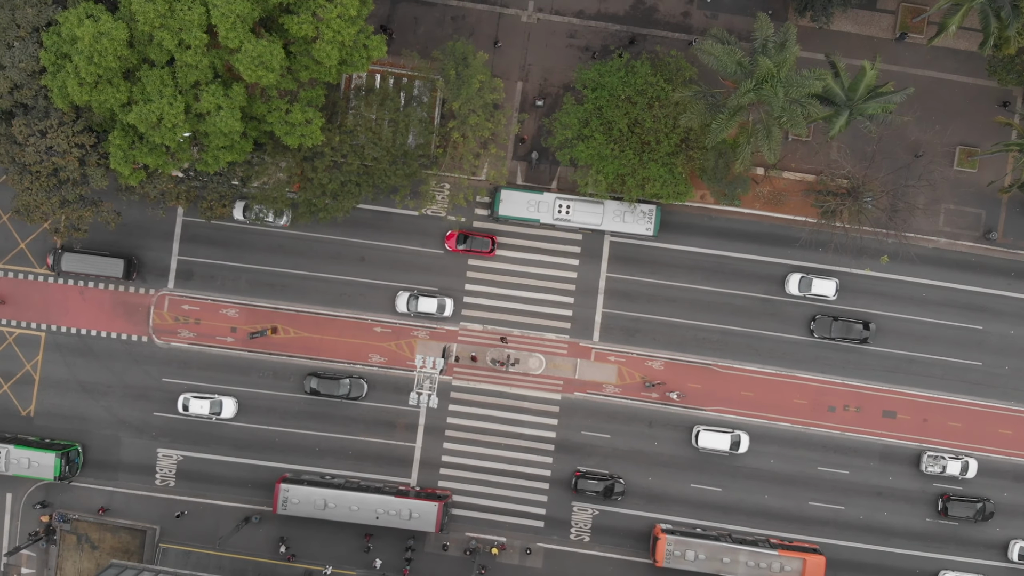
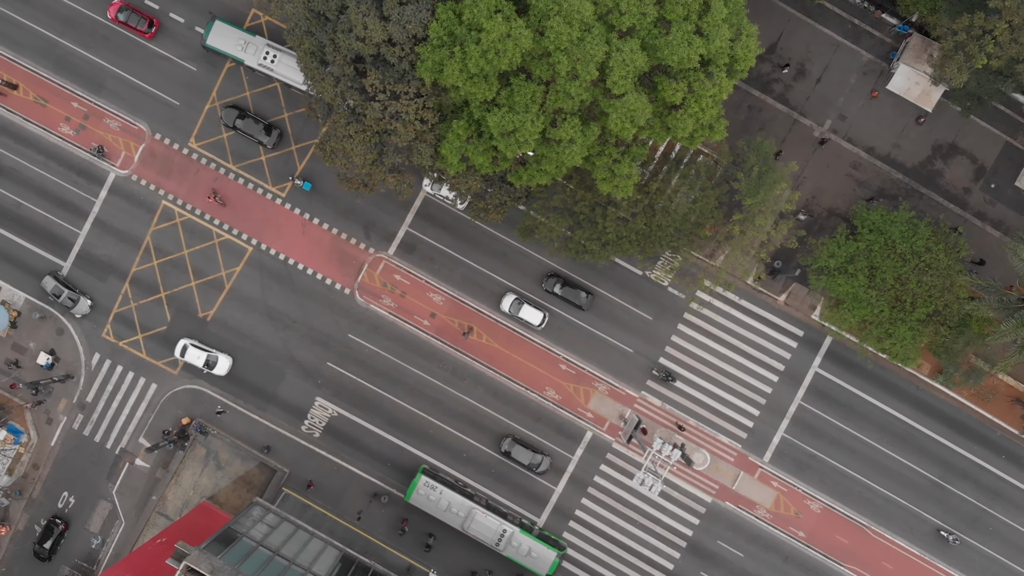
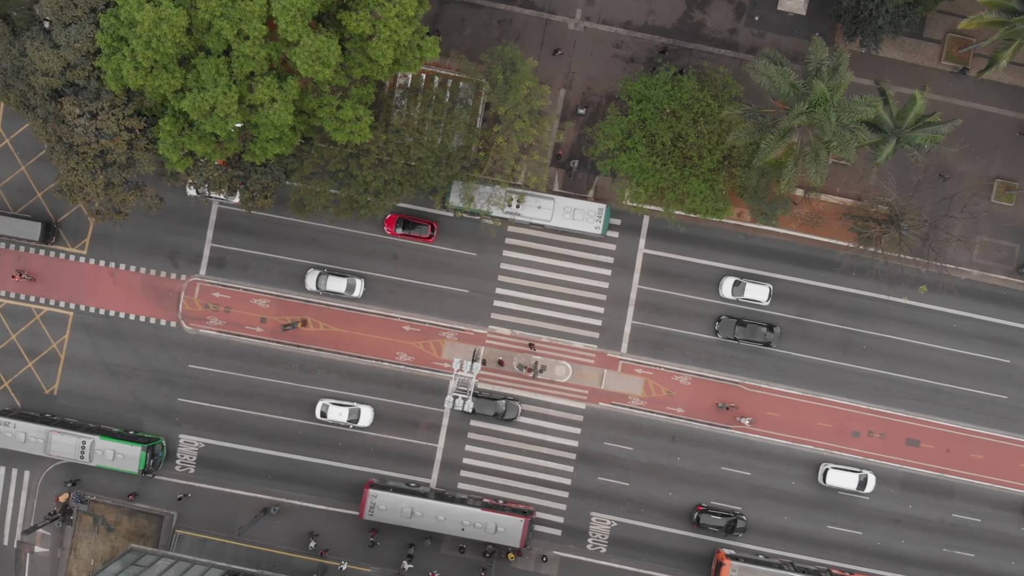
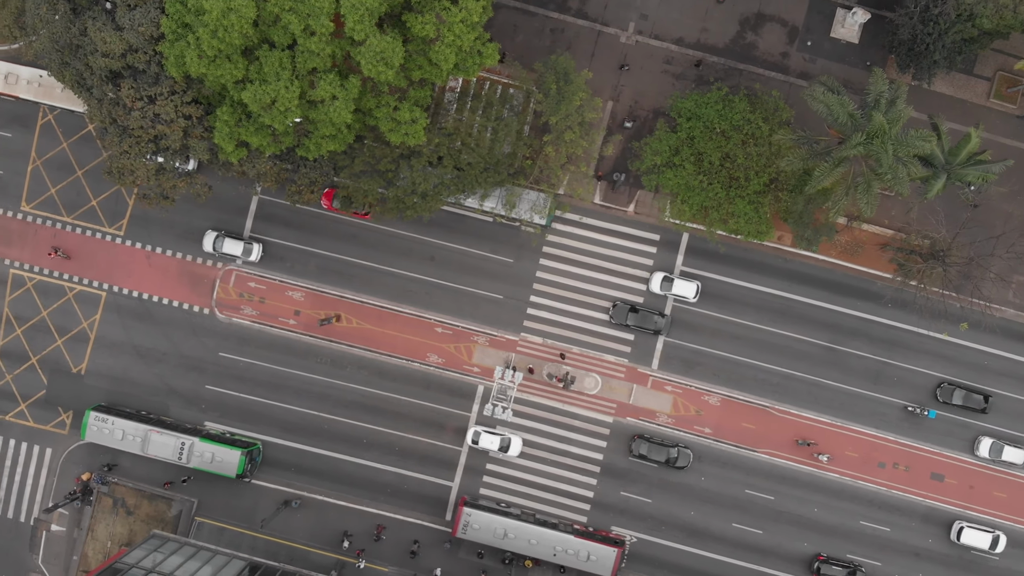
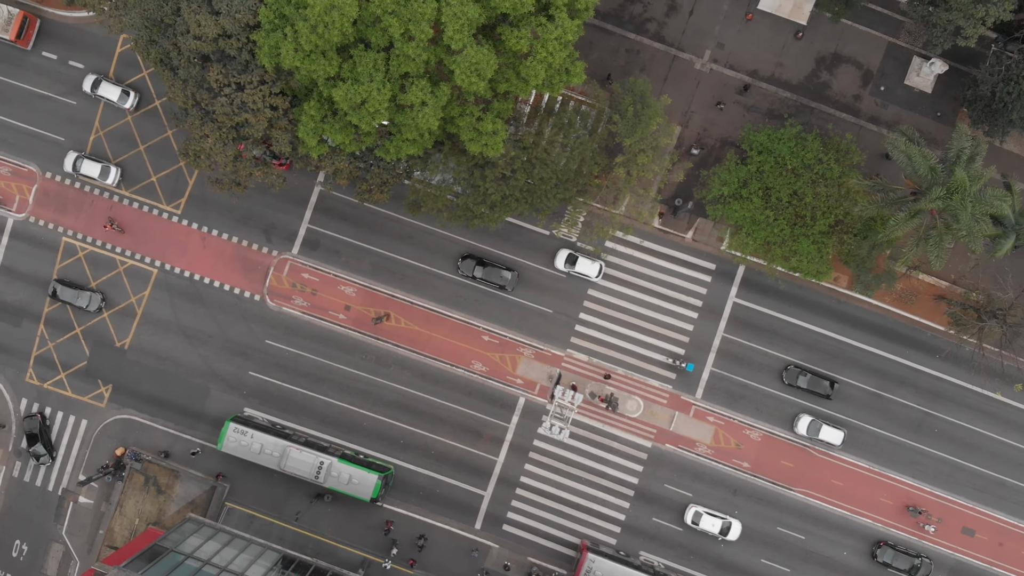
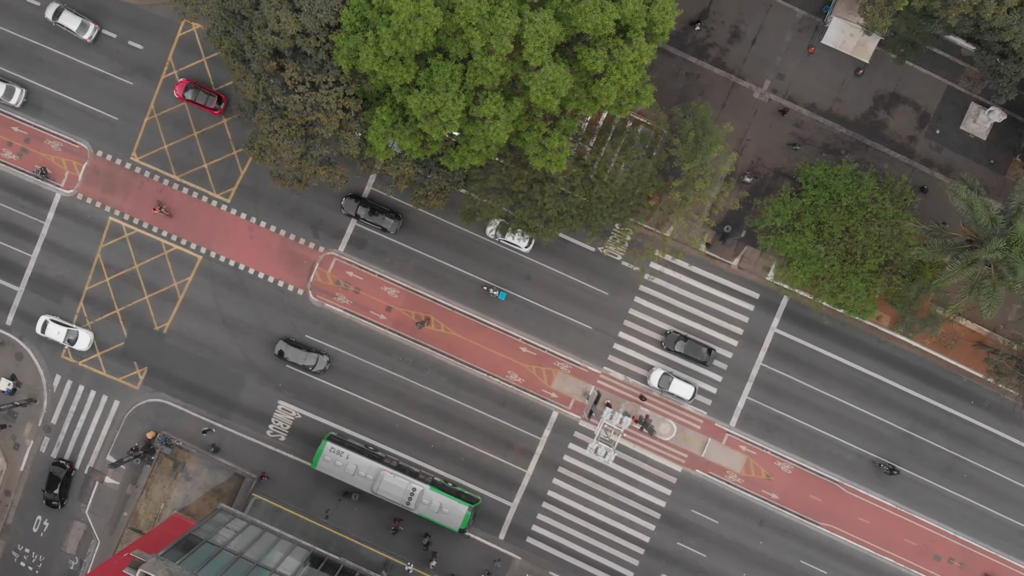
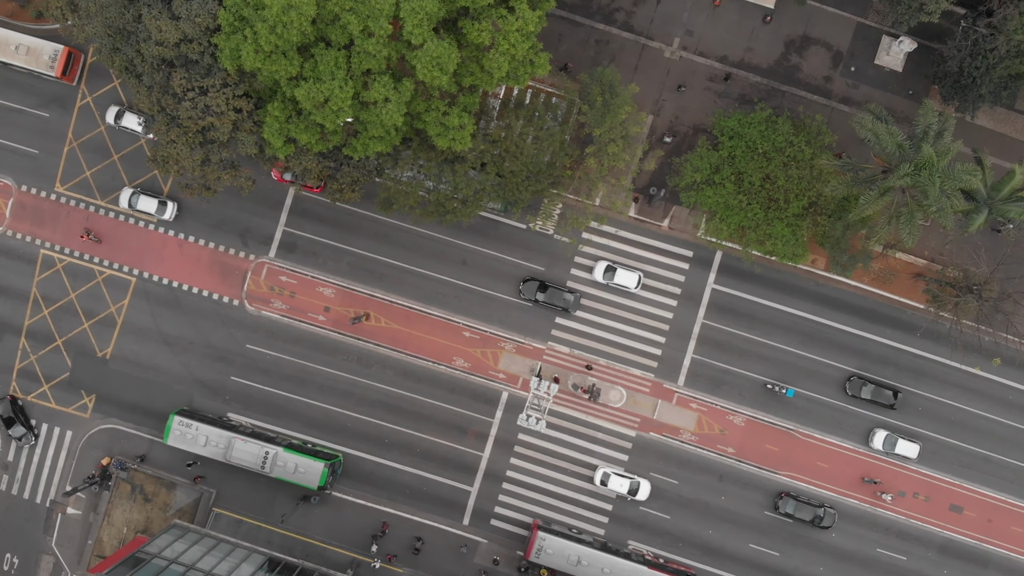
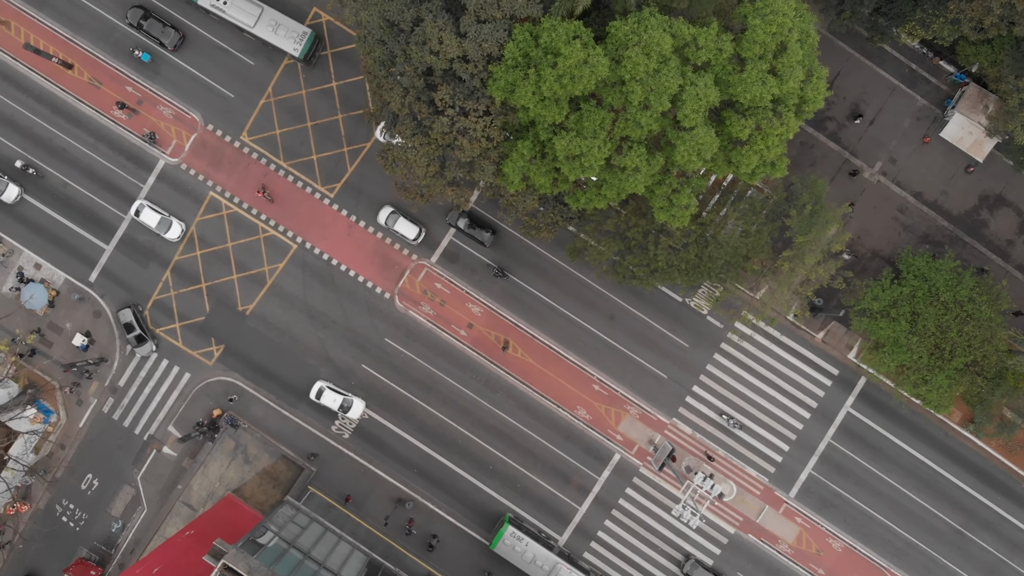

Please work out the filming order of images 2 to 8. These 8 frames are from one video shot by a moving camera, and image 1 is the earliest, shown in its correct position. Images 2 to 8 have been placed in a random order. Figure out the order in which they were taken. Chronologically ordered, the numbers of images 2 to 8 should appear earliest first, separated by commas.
3, 4, 7, 5, 6, 2, 8
